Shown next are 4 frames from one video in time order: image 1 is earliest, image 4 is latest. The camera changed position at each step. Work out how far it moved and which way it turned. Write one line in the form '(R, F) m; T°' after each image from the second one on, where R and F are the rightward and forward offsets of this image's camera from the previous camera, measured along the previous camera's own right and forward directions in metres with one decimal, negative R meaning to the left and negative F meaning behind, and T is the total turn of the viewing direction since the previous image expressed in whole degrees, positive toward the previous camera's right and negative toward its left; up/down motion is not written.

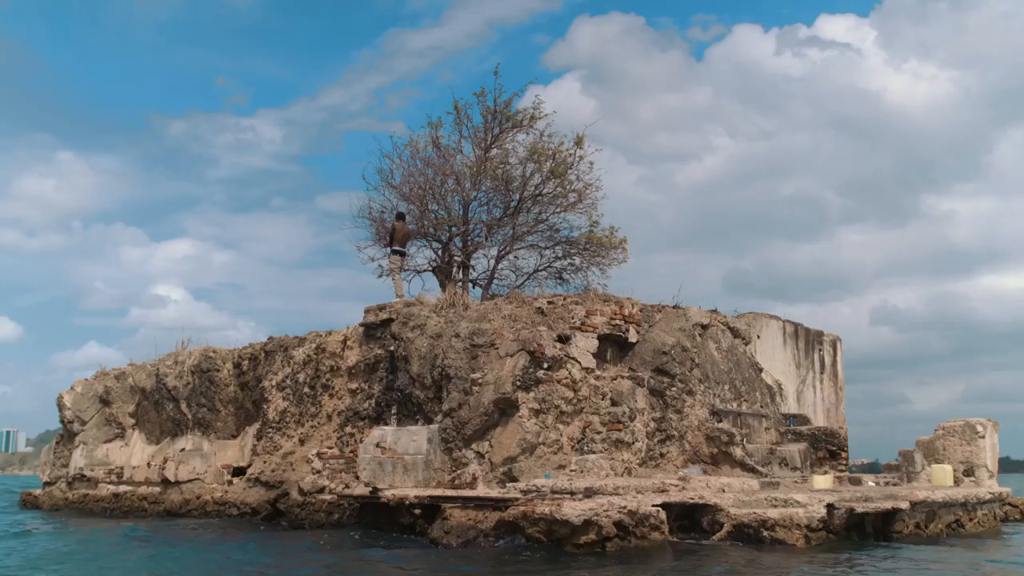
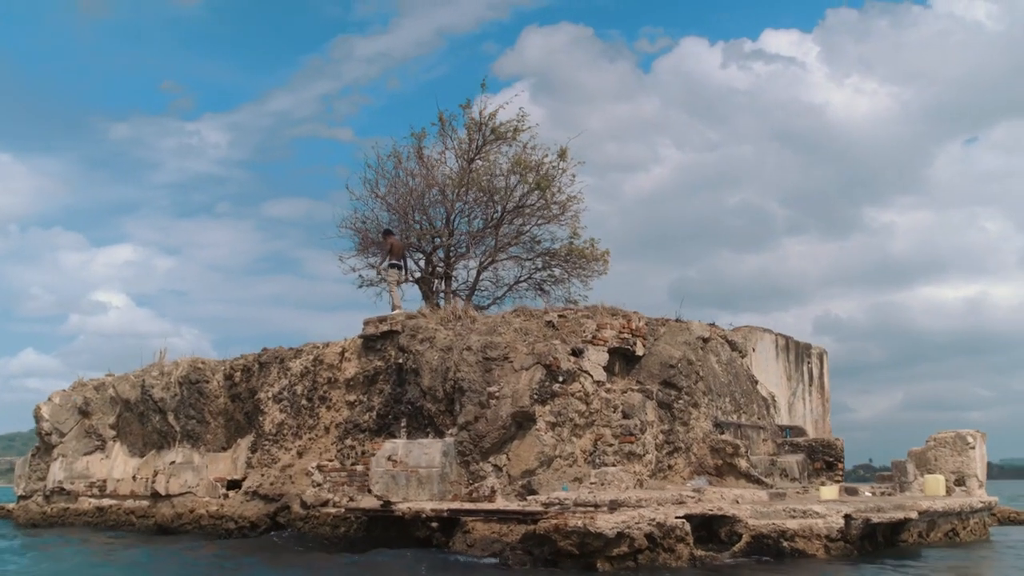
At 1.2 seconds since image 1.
(-0.8, -0.1) m; +3°
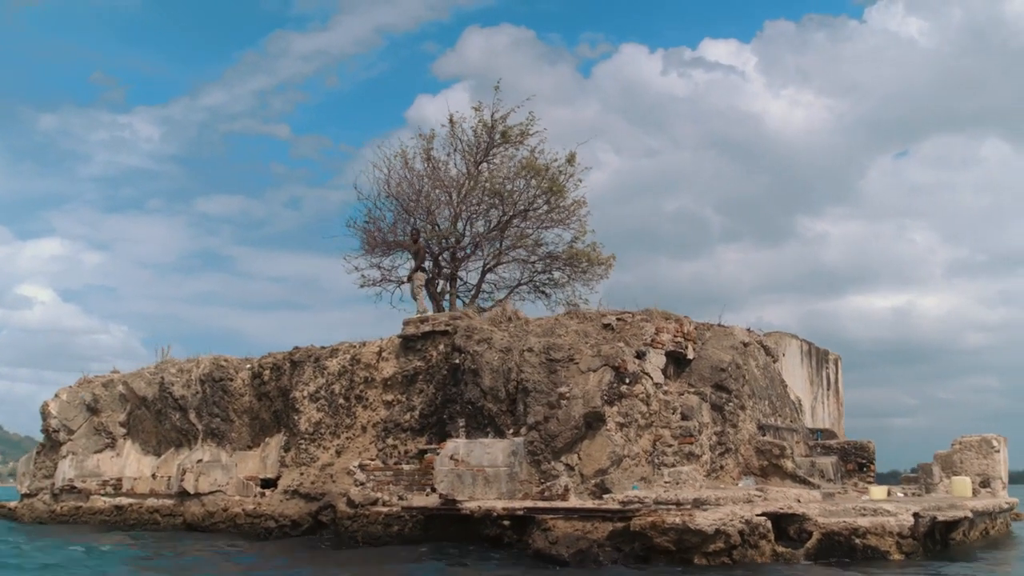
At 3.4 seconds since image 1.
(-1.6, -0.2) m; +4°
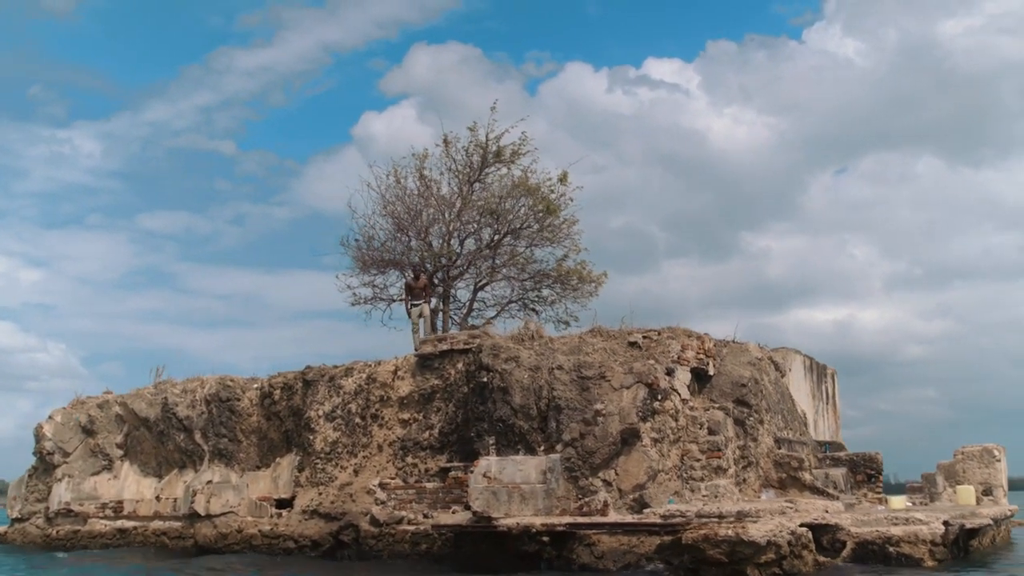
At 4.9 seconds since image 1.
(-1.1, -0.2) m; +3°
